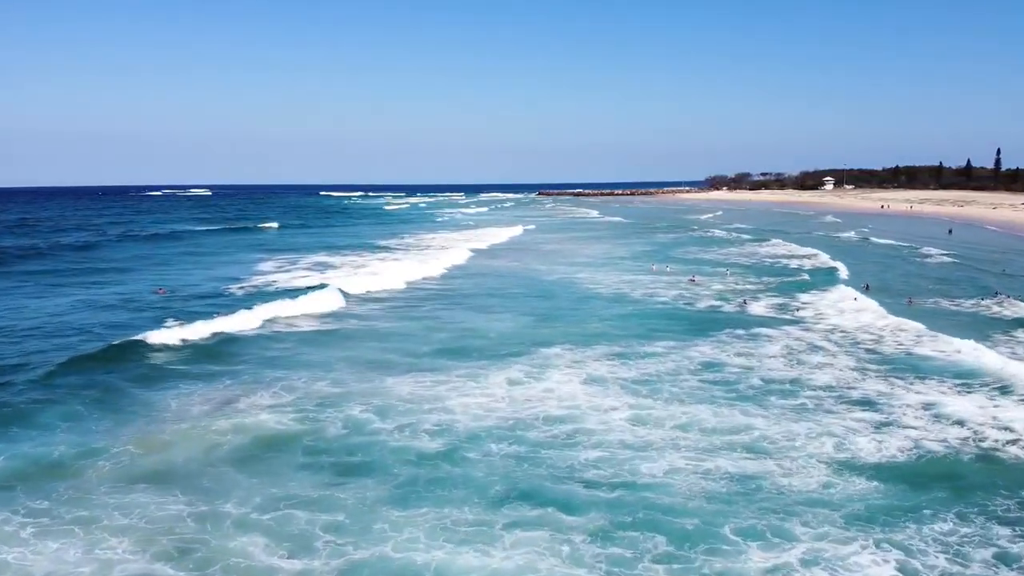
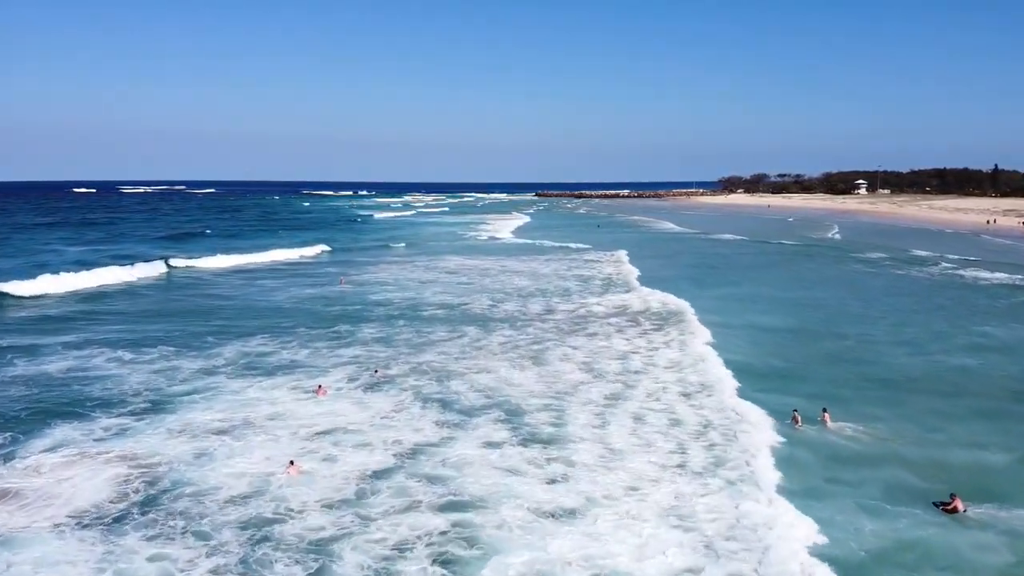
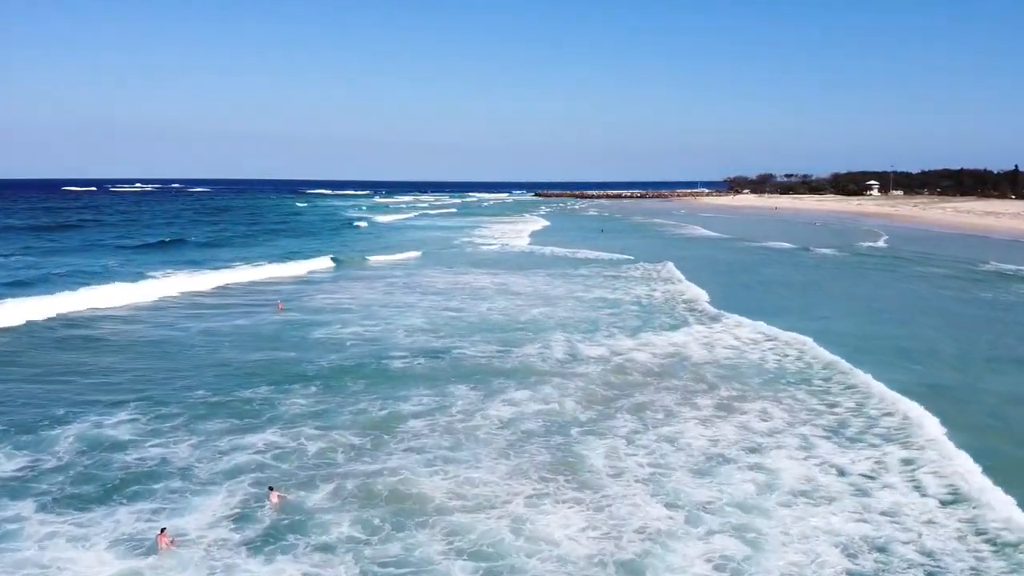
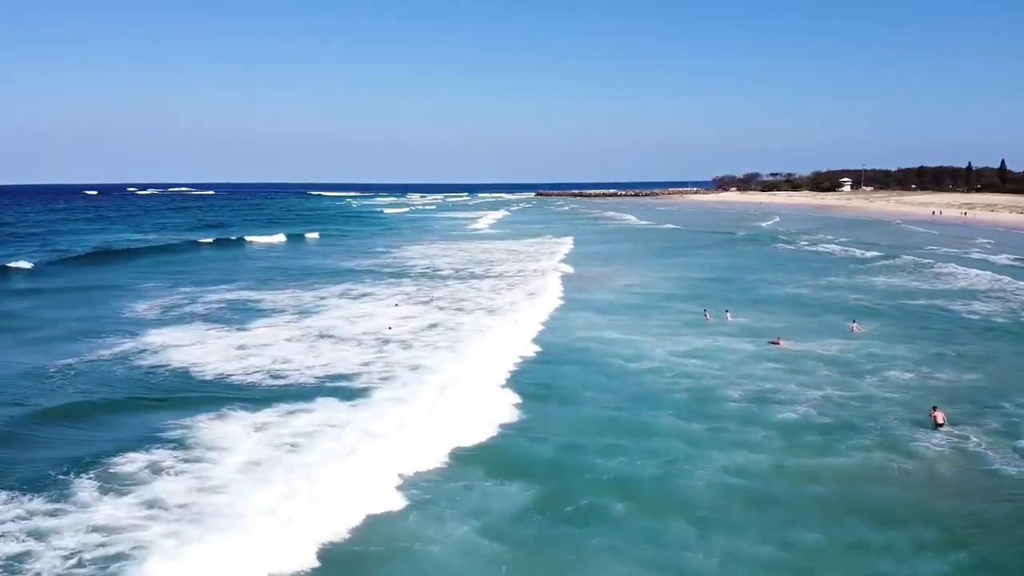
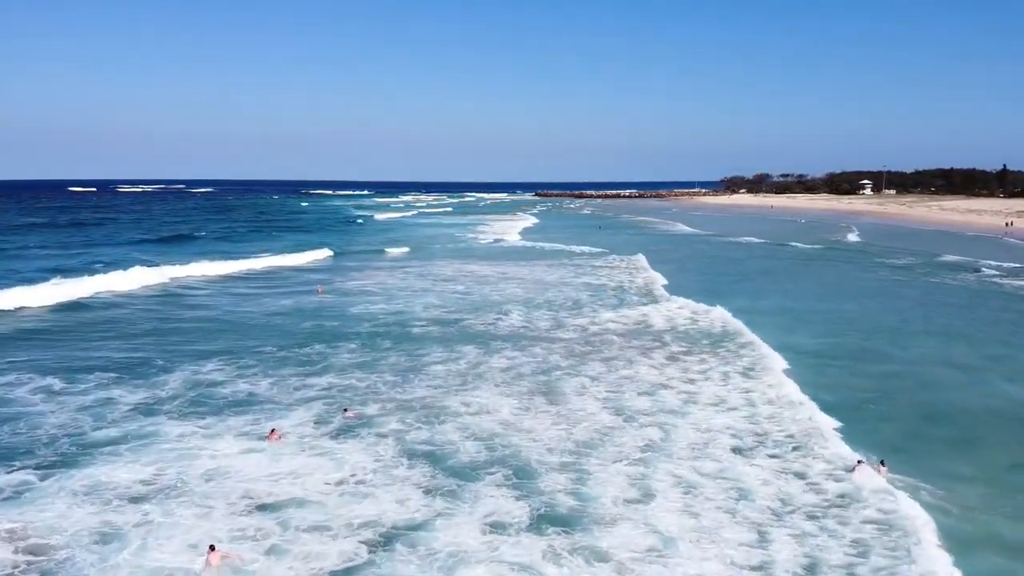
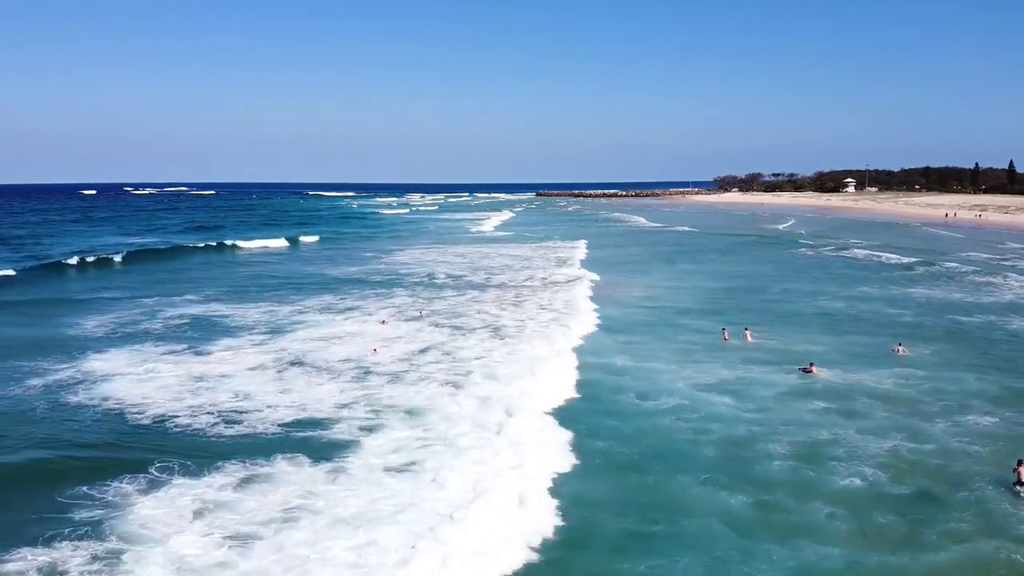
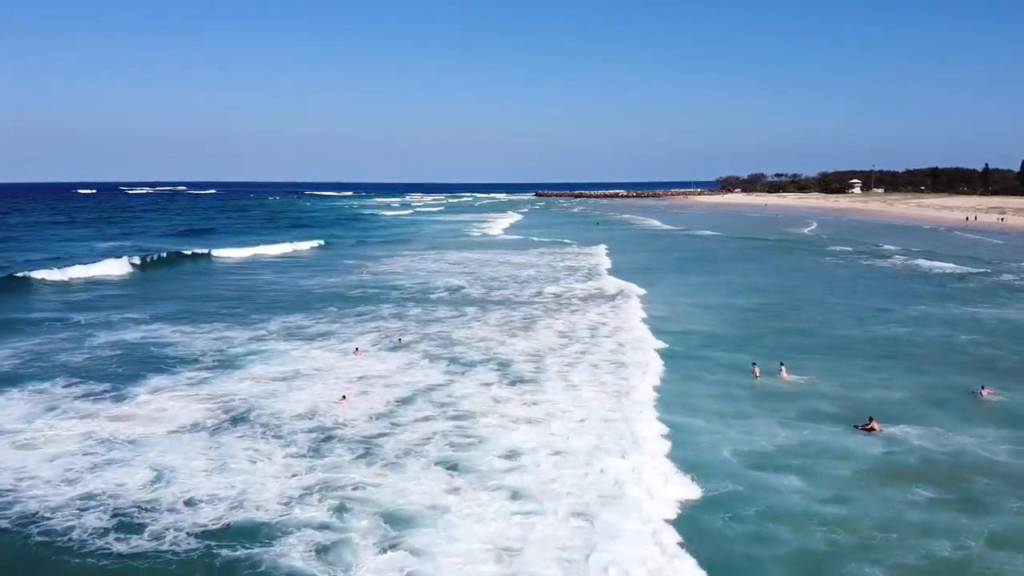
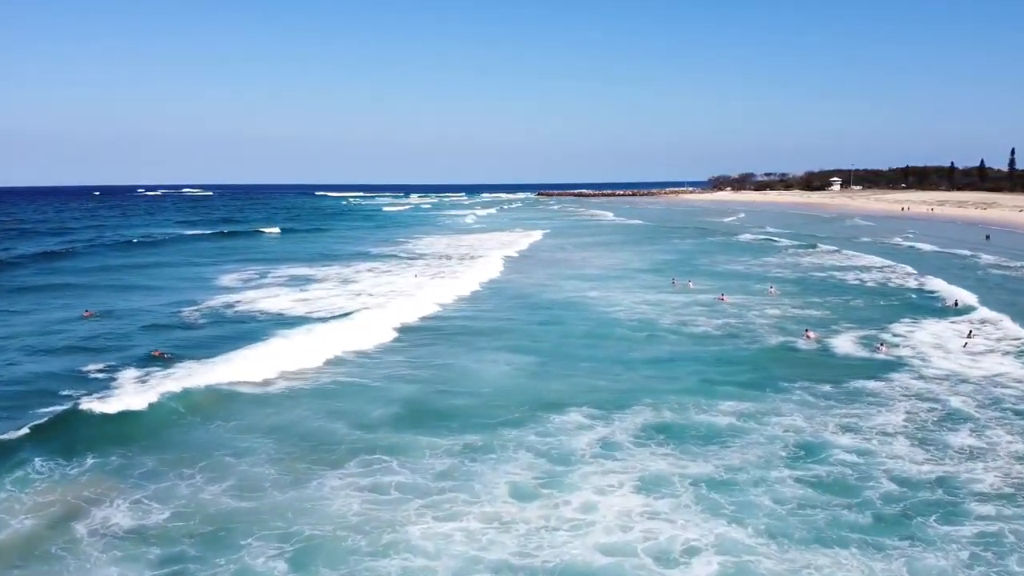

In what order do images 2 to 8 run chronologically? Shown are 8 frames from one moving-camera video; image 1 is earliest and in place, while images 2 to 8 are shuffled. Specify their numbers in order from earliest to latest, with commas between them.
8, 4, 6, 7, 2, 5, 3
